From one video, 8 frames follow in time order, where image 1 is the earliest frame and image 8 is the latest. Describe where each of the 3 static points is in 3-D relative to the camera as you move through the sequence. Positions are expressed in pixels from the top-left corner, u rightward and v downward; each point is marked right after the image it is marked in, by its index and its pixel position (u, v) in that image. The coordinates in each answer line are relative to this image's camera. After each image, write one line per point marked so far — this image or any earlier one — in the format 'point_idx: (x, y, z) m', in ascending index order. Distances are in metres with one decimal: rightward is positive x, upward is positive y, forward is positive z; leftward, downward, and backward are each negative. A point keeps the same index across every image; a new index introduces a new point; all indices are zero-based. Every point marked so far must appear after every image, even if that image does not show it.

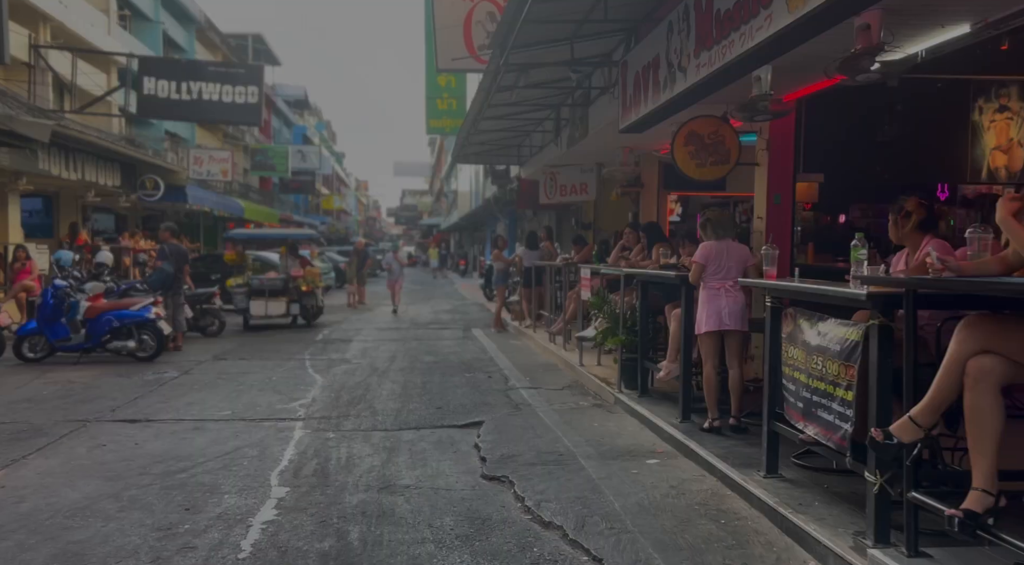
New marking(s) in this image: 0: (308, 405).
0: (-2.2, -1.3, +9.5) m
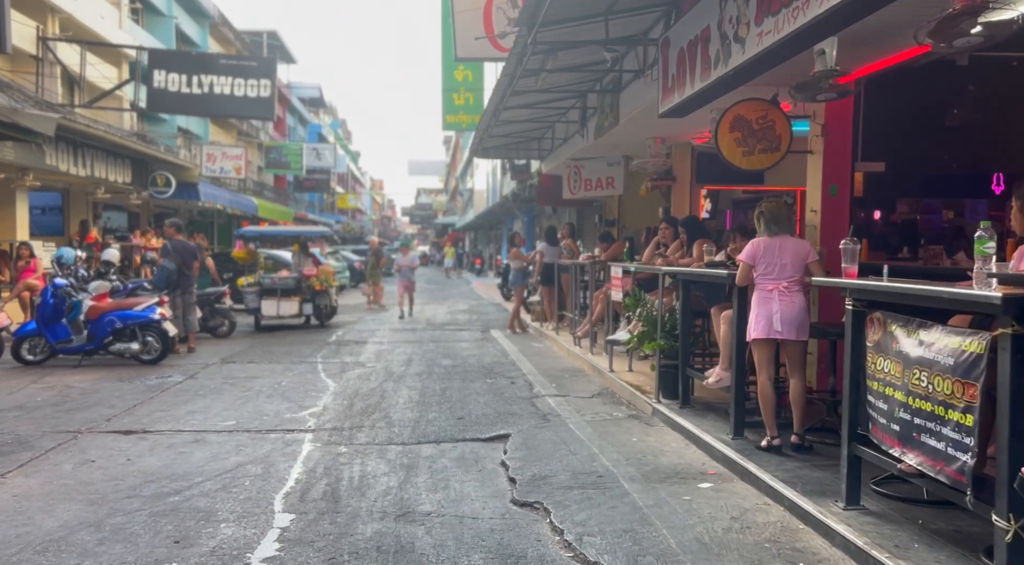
0: (-1.9, -1.3, +8.7) m
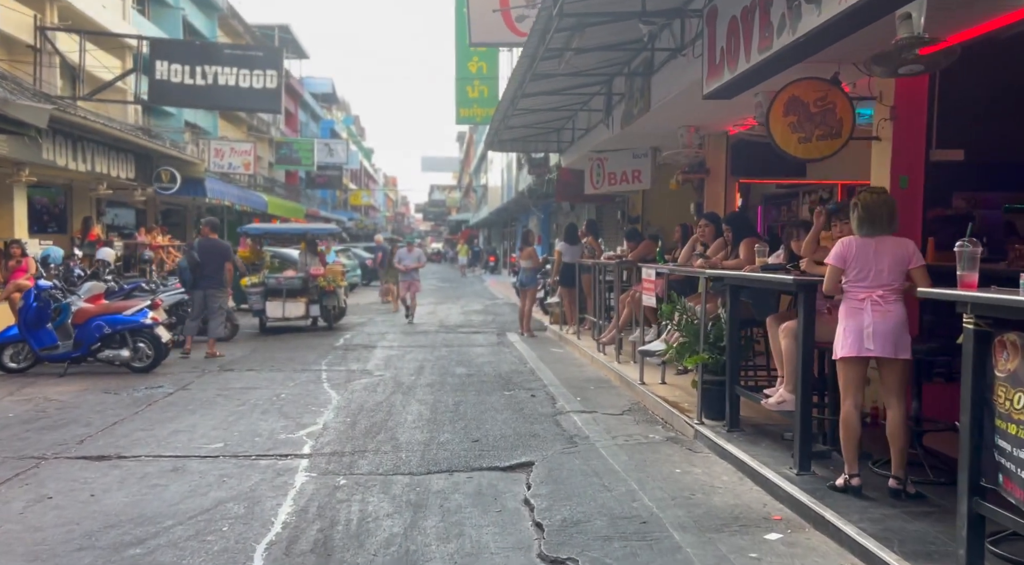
0: (-1.7, -1.3, +7.8) m
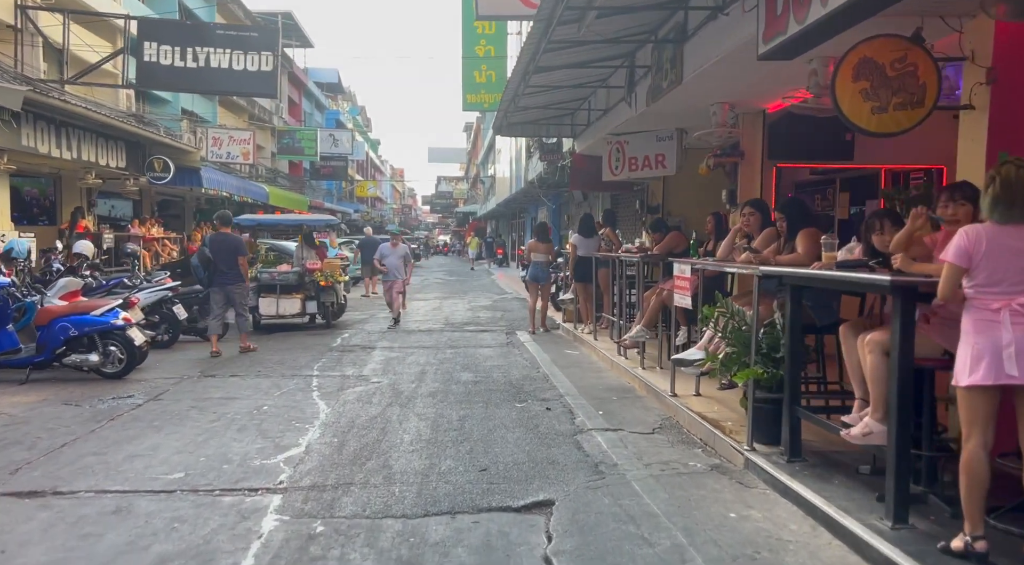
0: (-1.6, -1.3, +6.6) m
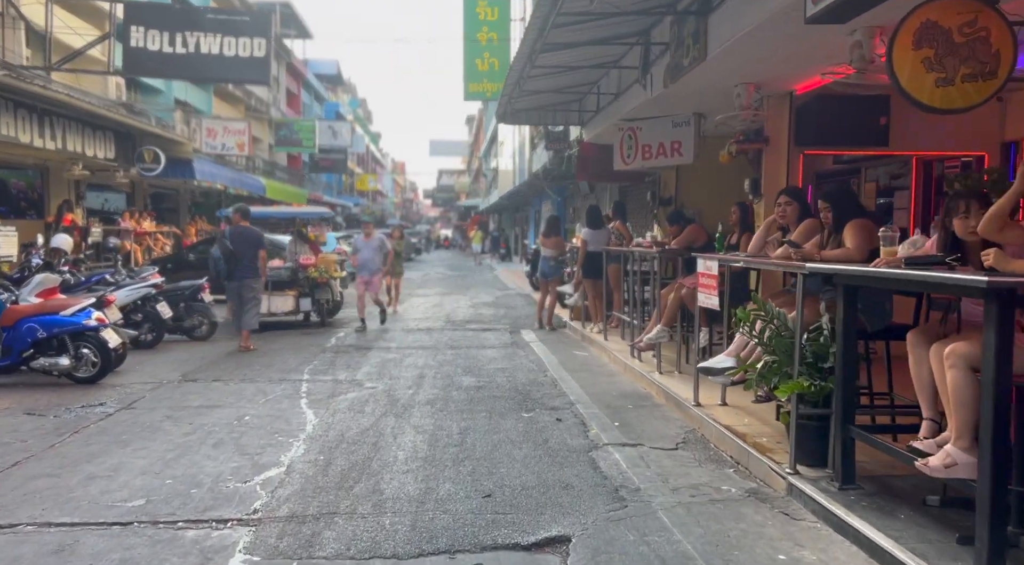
0: (-1.5, -1.3, +5.9) m
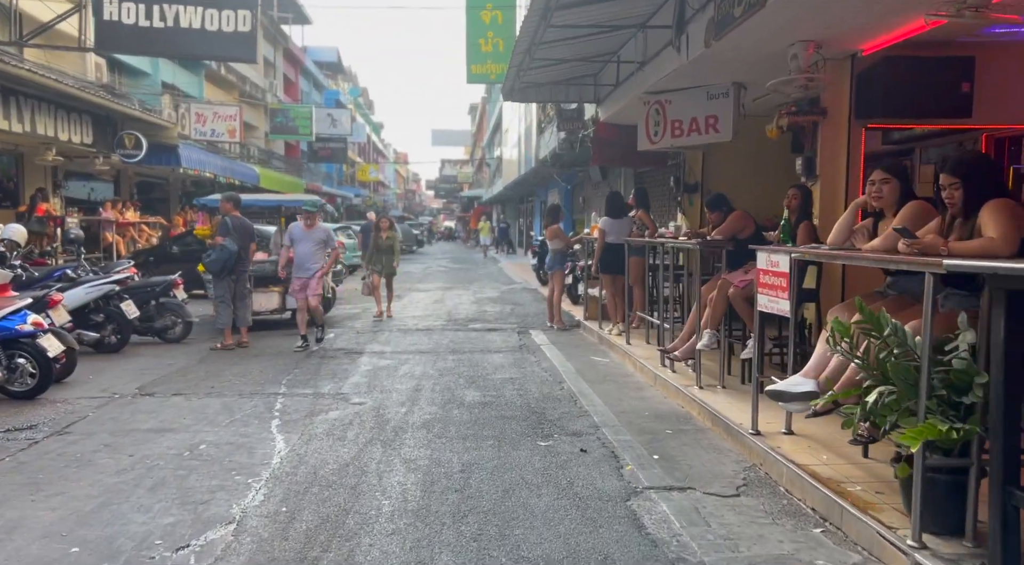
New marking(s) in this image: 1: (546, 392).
0: (-1.4, -1.3, +4.4) m
1: (+0.3, -1.0, +8.5) m
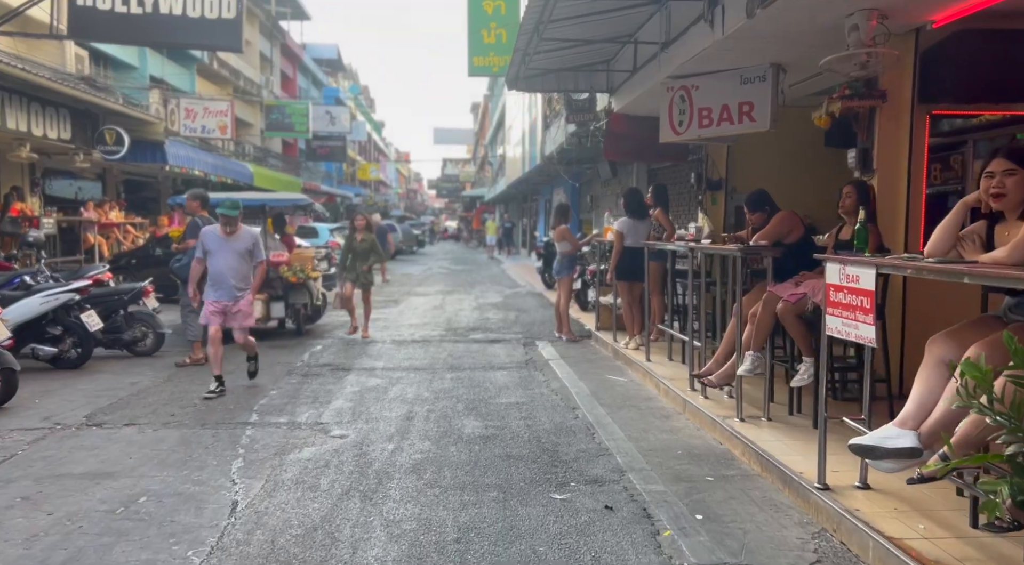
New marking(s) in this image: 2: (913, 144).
0: (-1.4, -1.4, +3.2) m
1: (+0.4, -1.1, +7.3) m
2: (+3.2, +1.1, +7.1) m
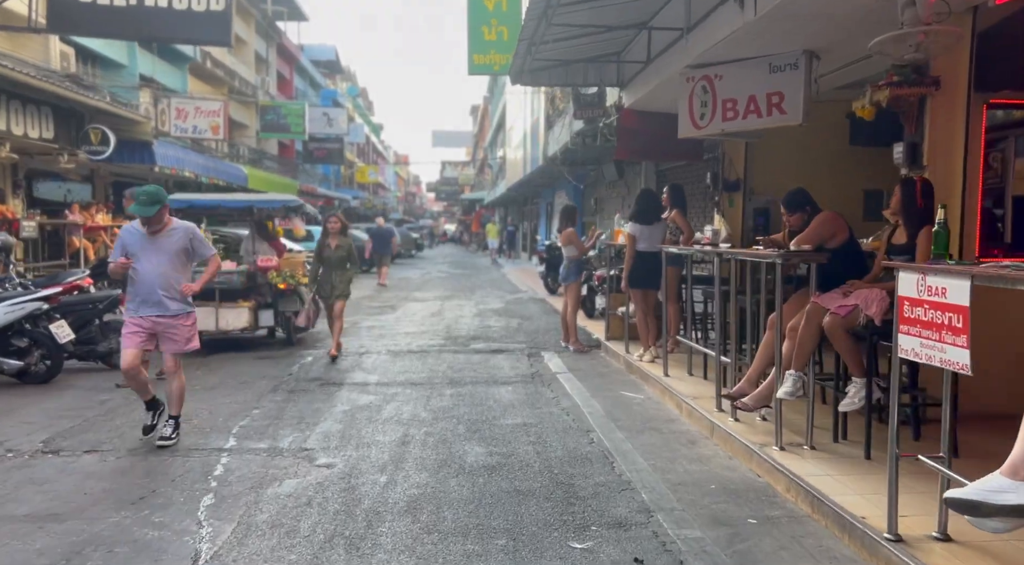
0: (-1.3, -1.5, +2.4) m
1: (+0.4, -1.2, +6.5) m
2: (+3.2, +1.0, +6.3) m
